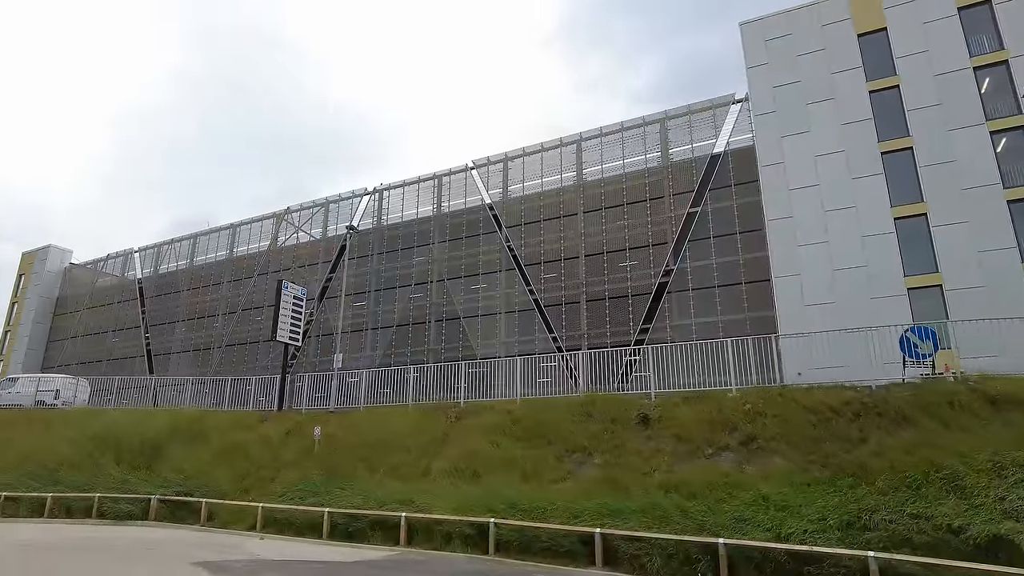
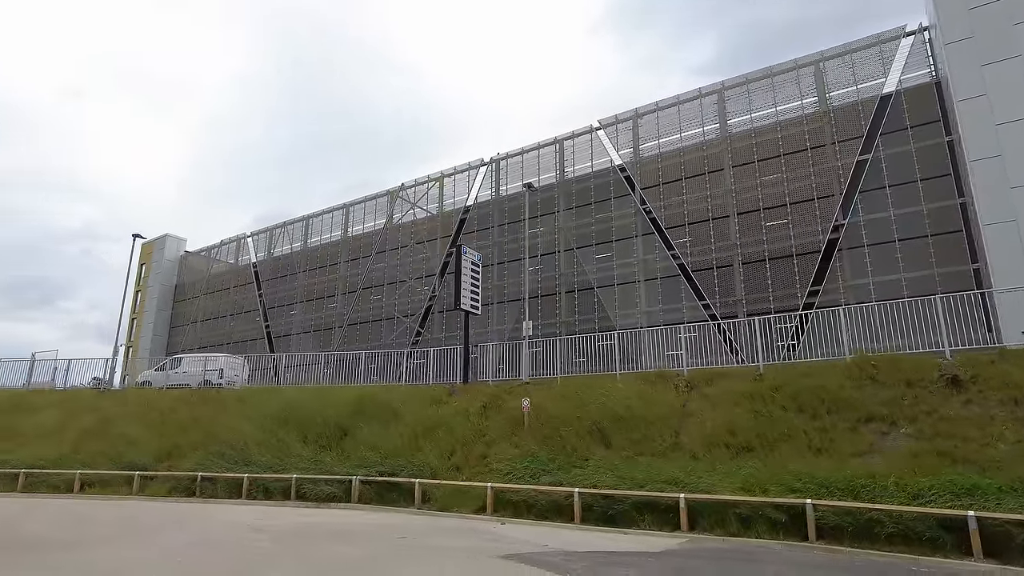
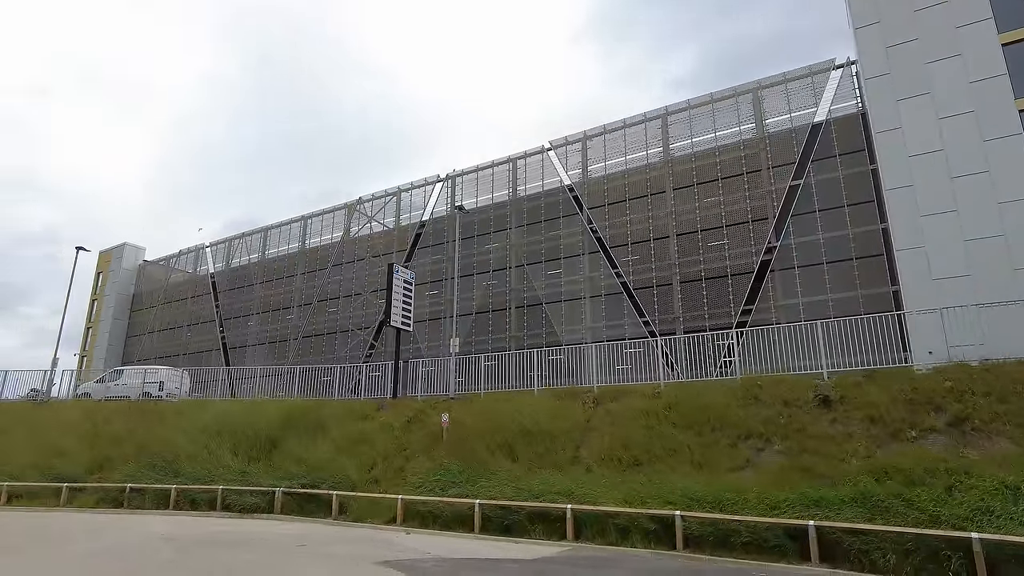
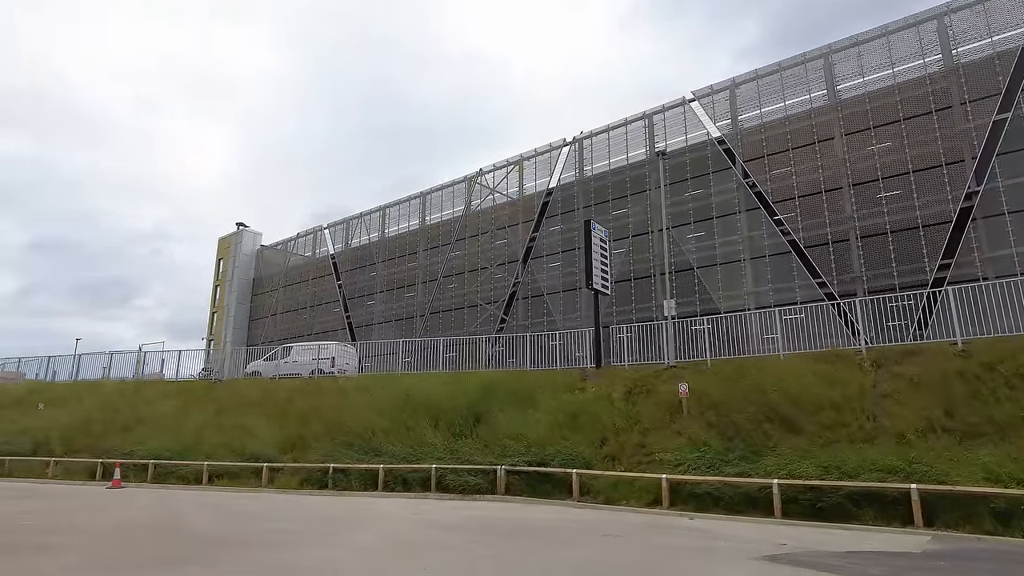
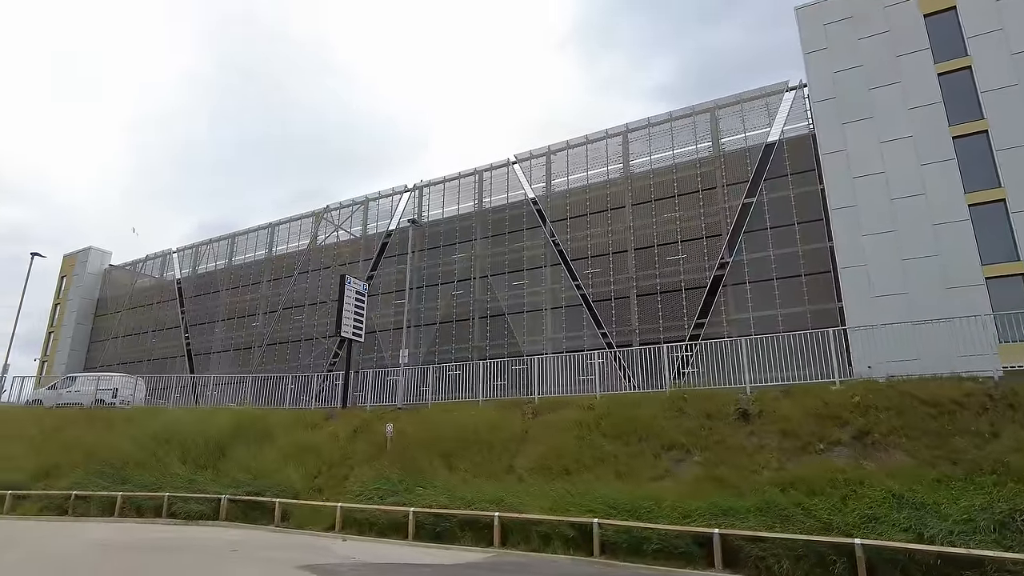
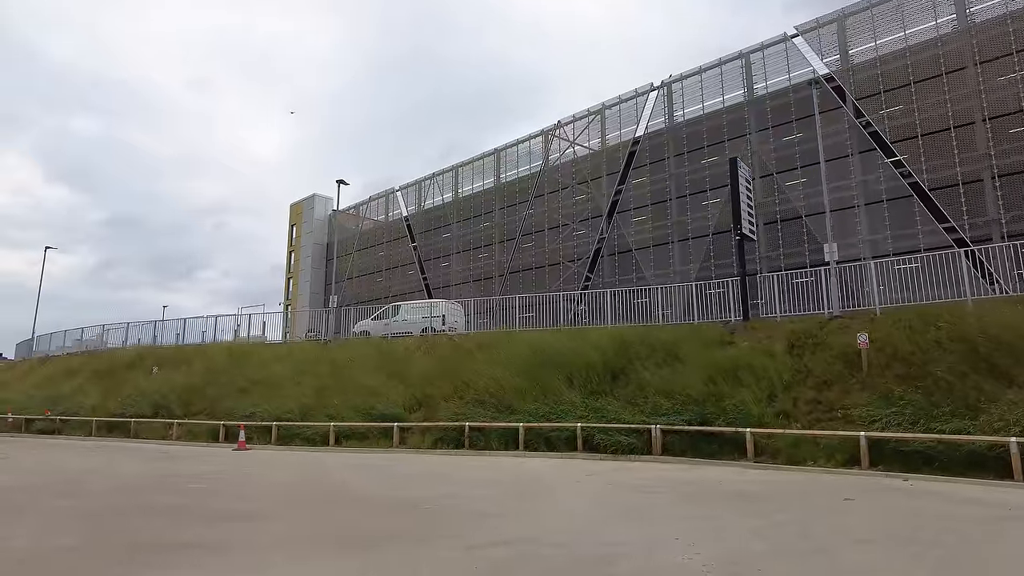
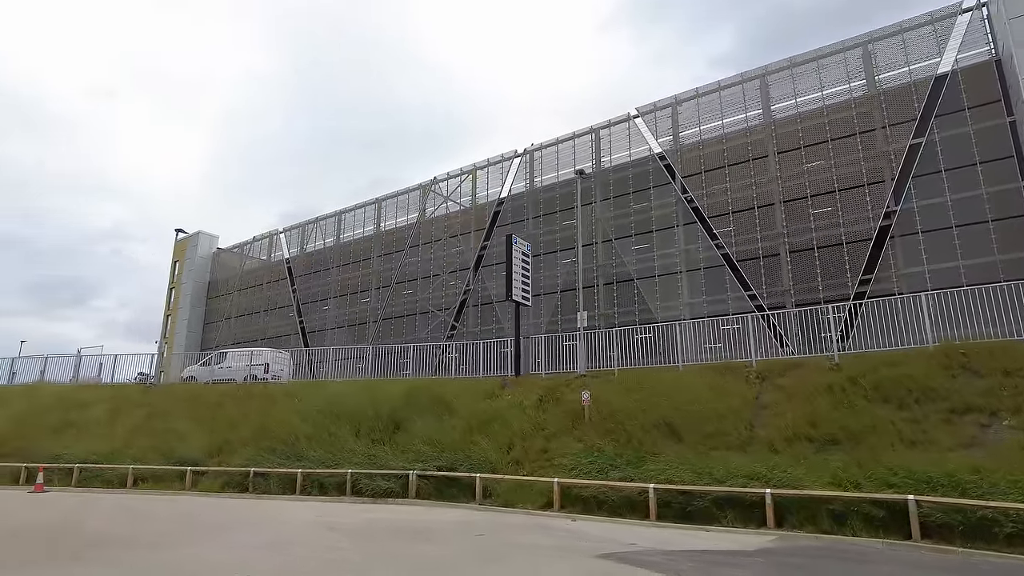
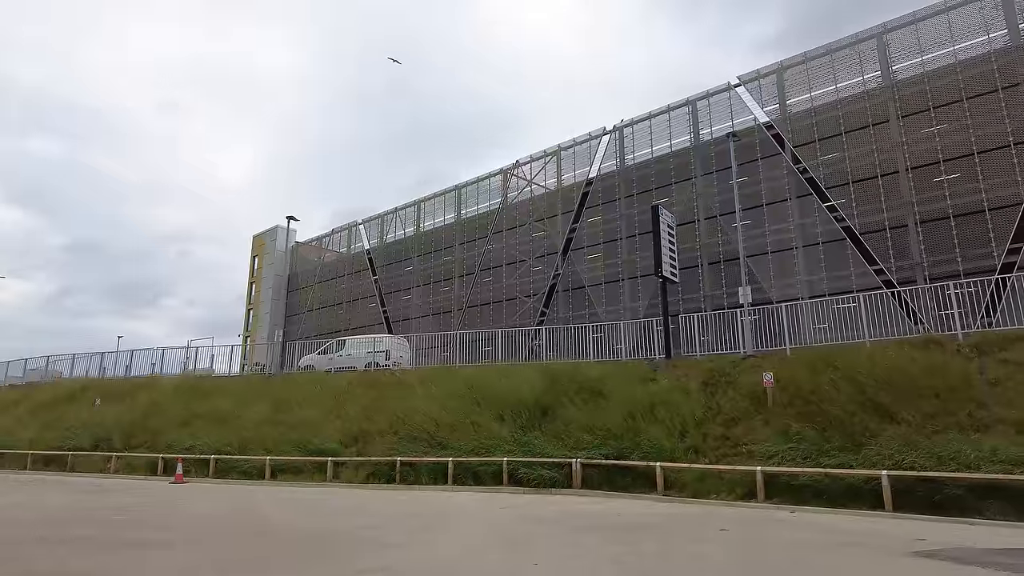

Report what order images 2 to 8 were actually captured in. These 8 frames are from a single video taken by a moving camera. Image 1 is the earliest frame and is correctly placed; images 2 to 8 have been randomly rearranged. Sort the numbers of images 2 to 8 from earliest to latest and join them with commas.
5, 3, 2, 7, 4, 8, 6
